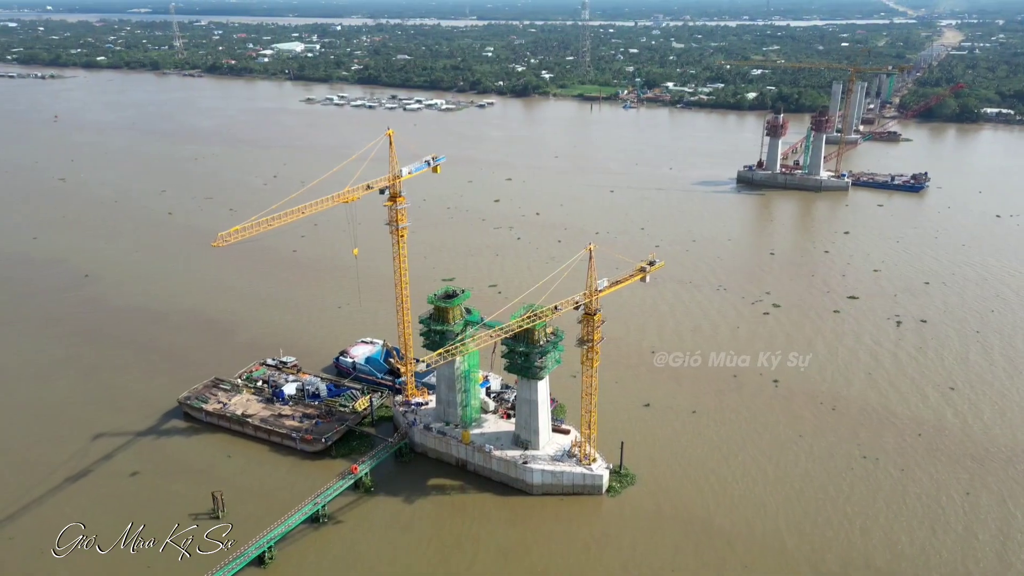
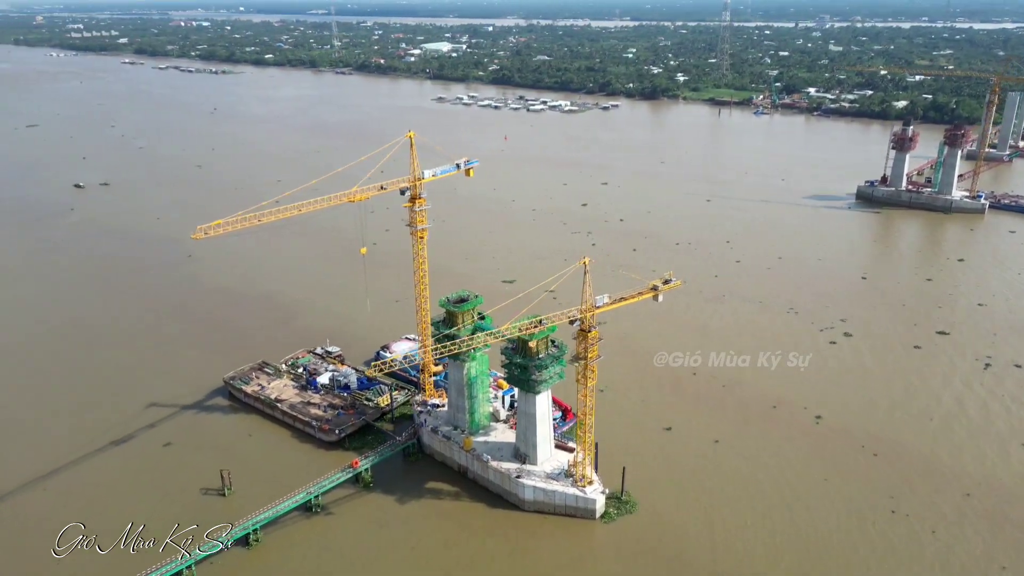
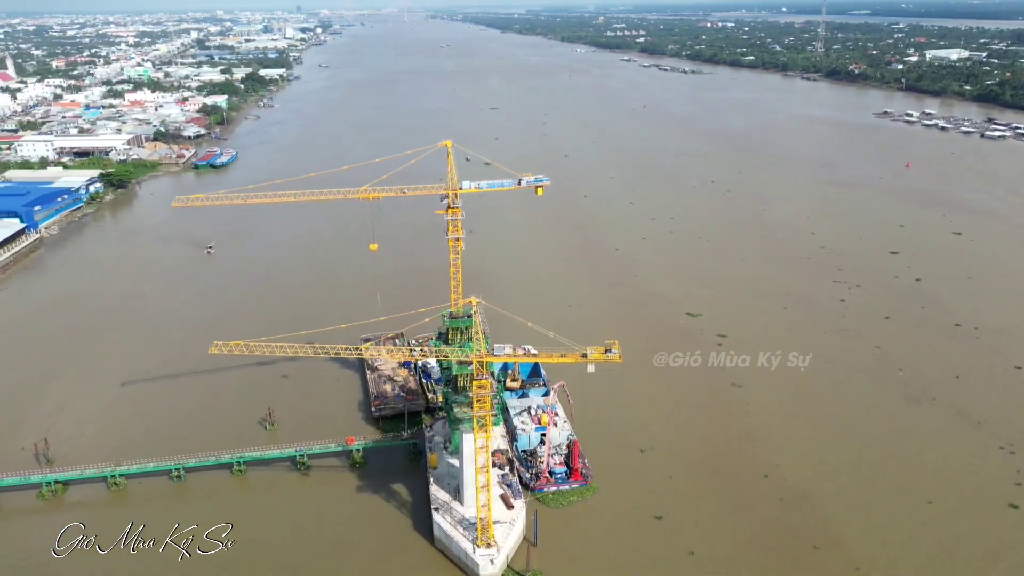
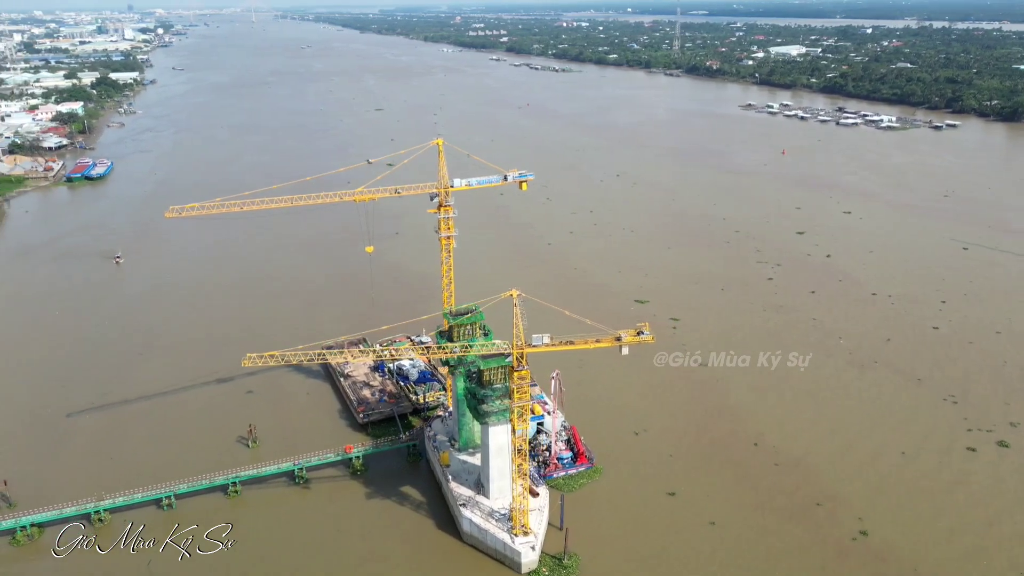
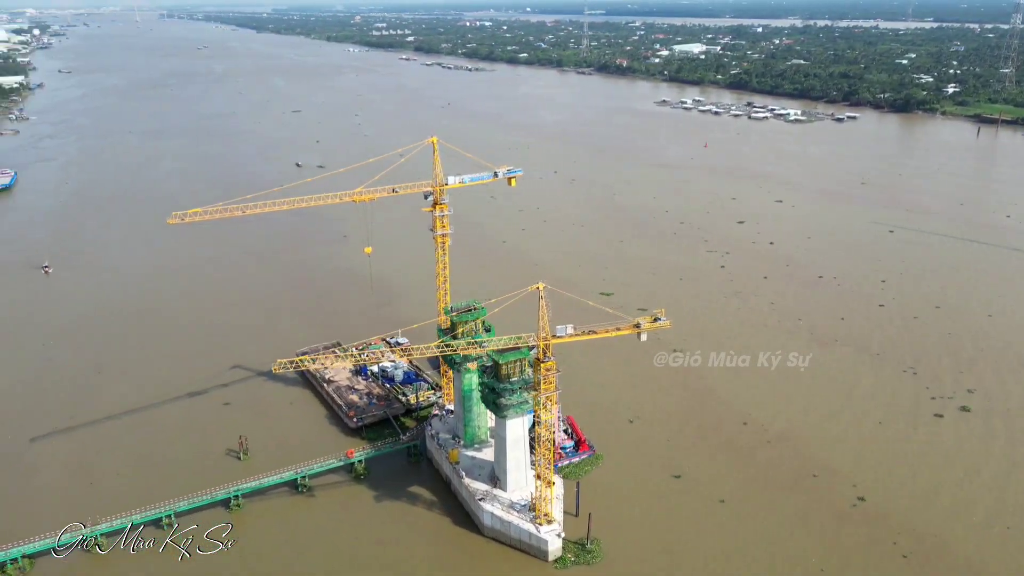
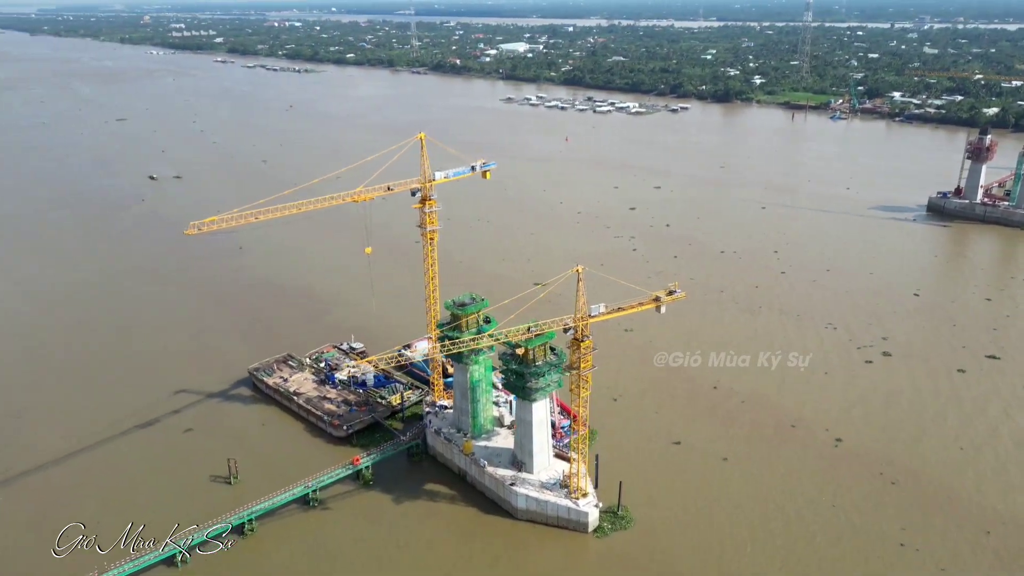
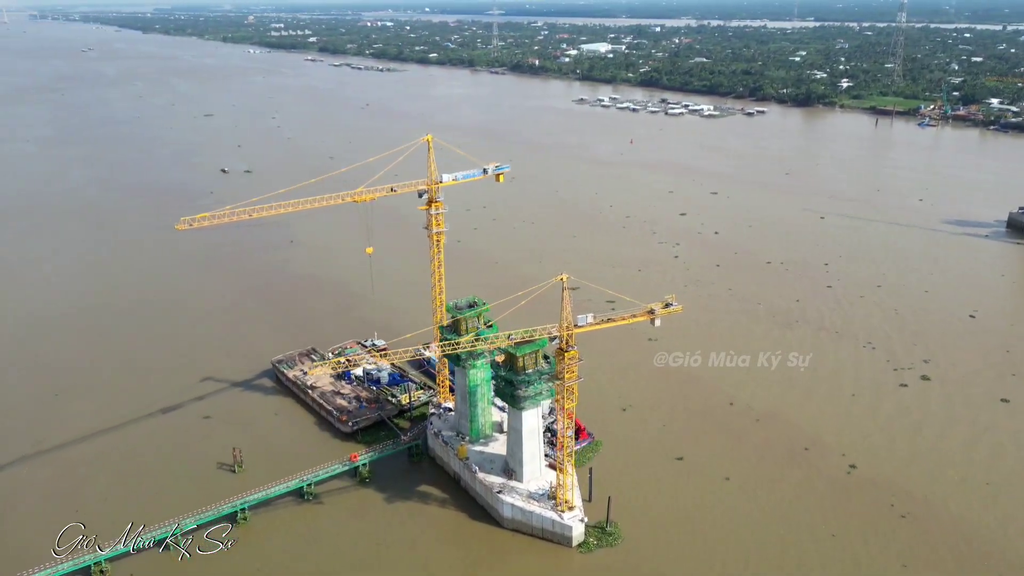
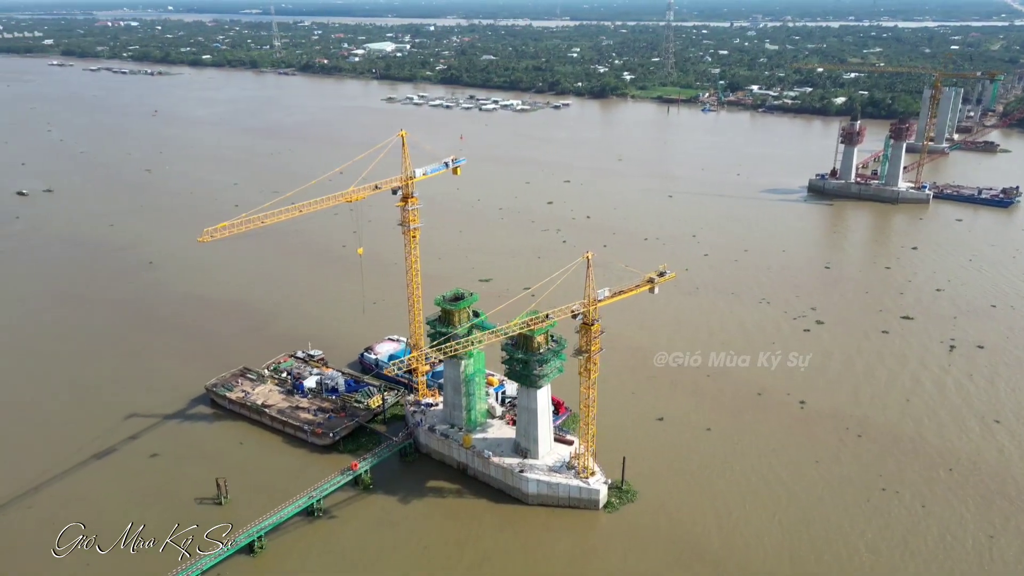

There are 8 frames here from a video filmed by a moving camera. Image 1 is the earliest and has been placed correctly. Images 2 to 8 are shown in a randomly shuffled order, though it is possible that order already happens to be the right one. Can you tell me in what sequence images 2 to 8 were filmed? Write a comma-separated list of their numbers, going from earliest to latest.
8, 2, 6, 7, 5, 4, 3
